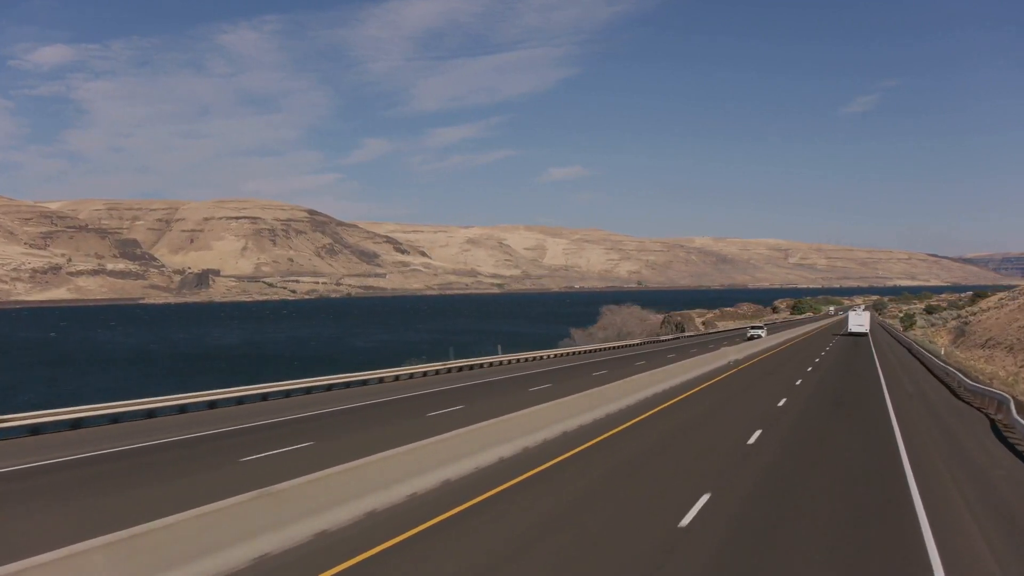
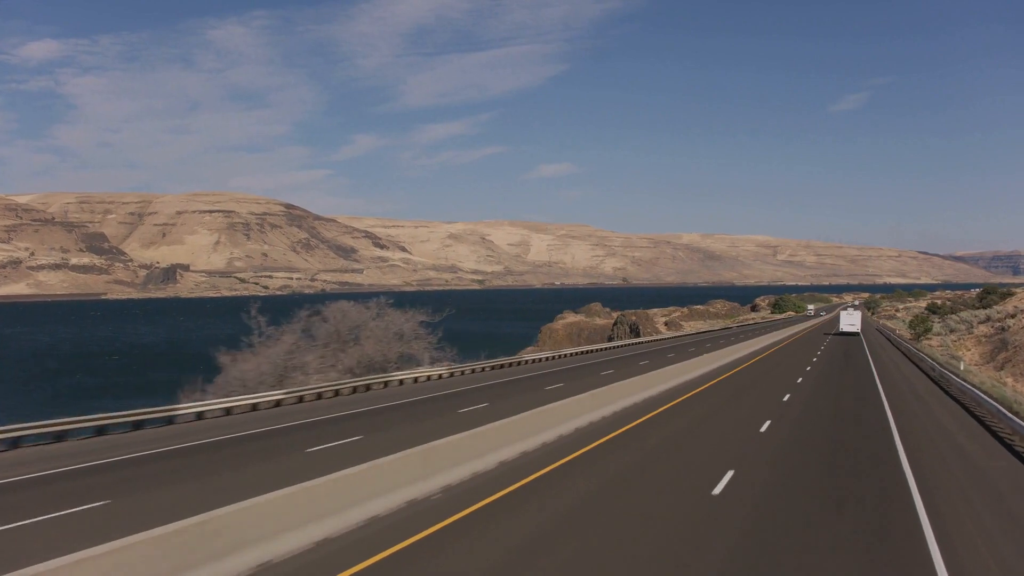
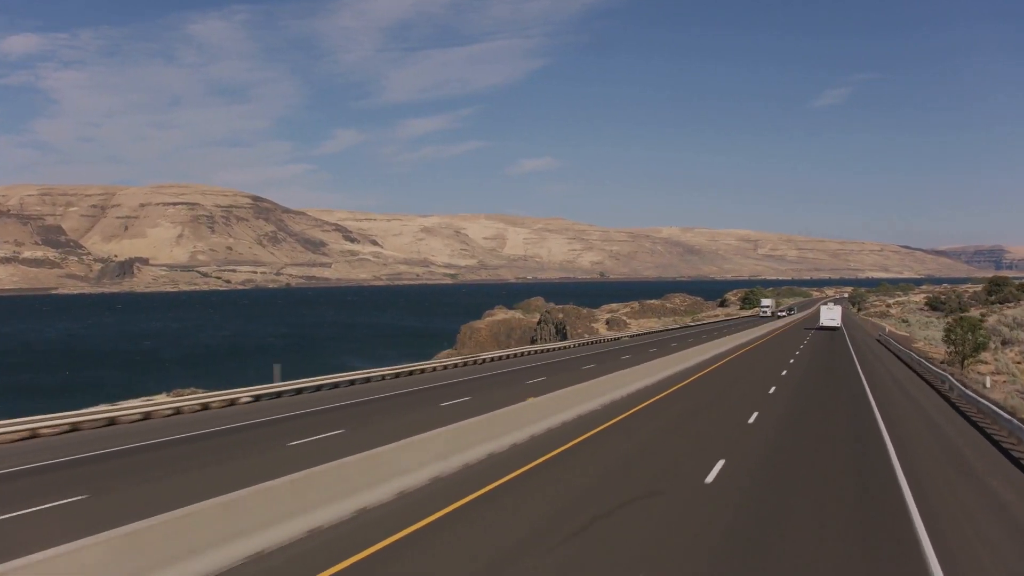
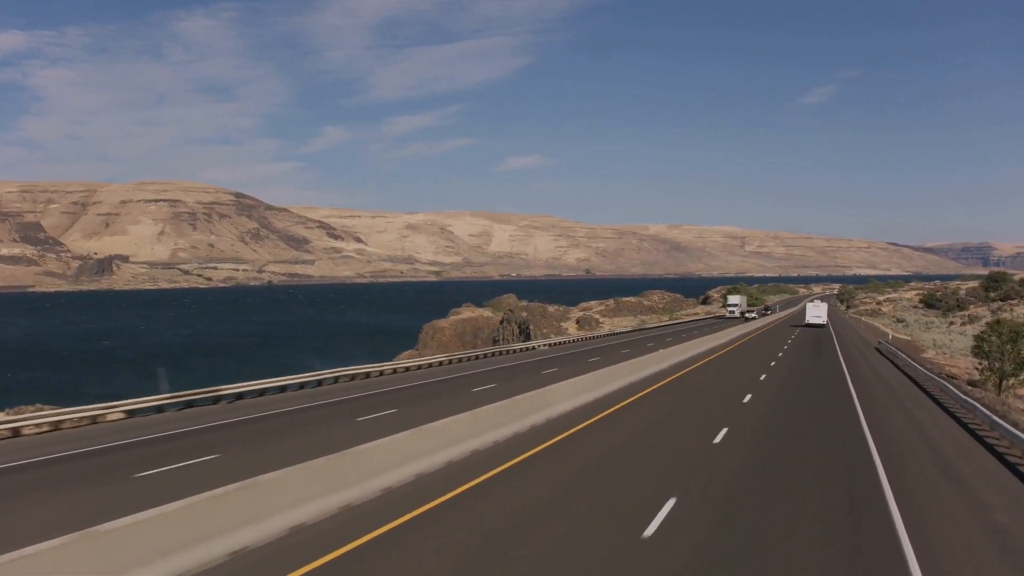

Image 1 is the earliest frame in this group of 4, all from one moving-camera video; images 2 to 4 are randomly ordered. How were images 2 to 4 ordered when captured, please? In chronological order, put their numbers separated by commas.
2, 3, 4
